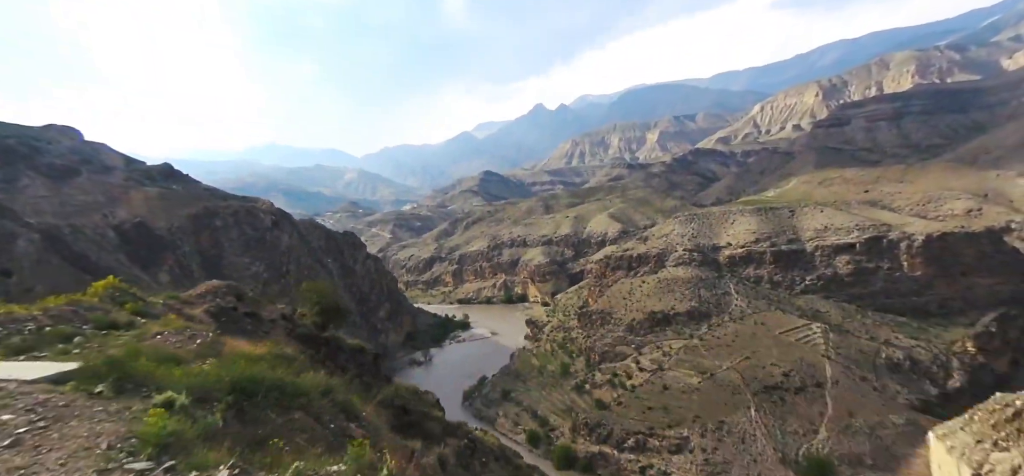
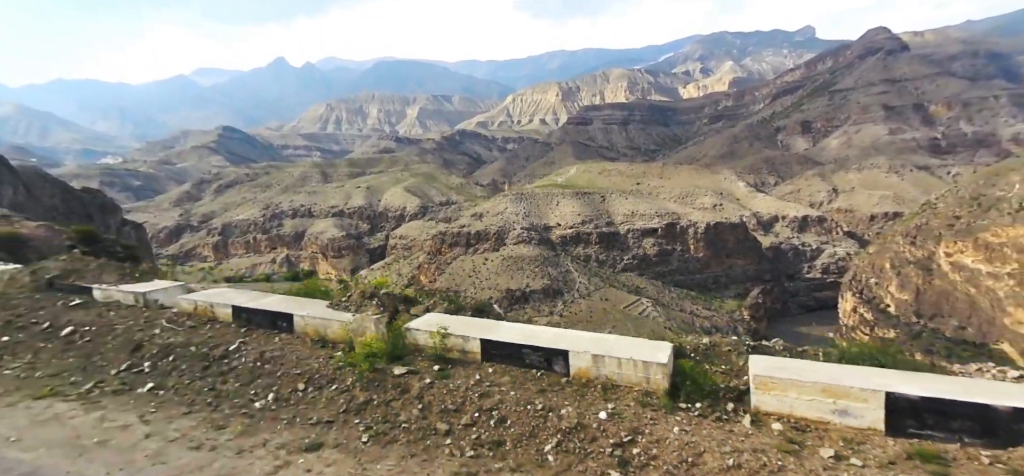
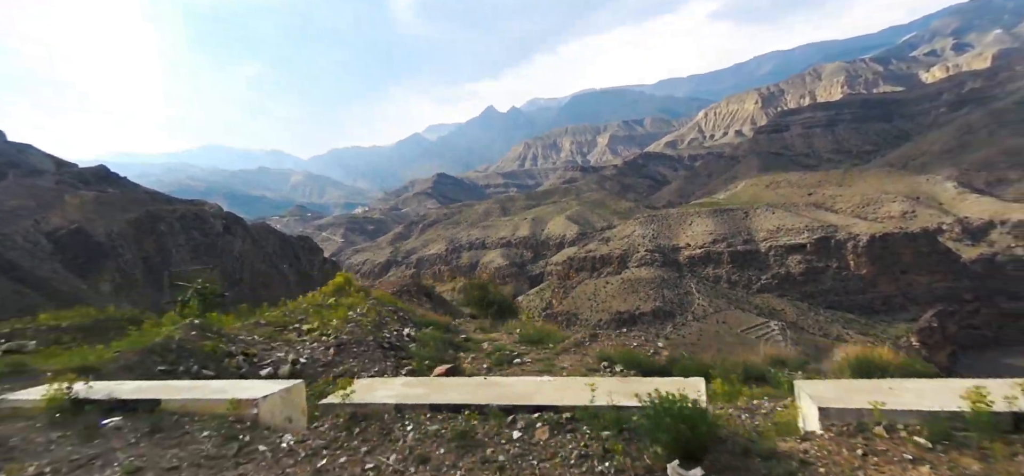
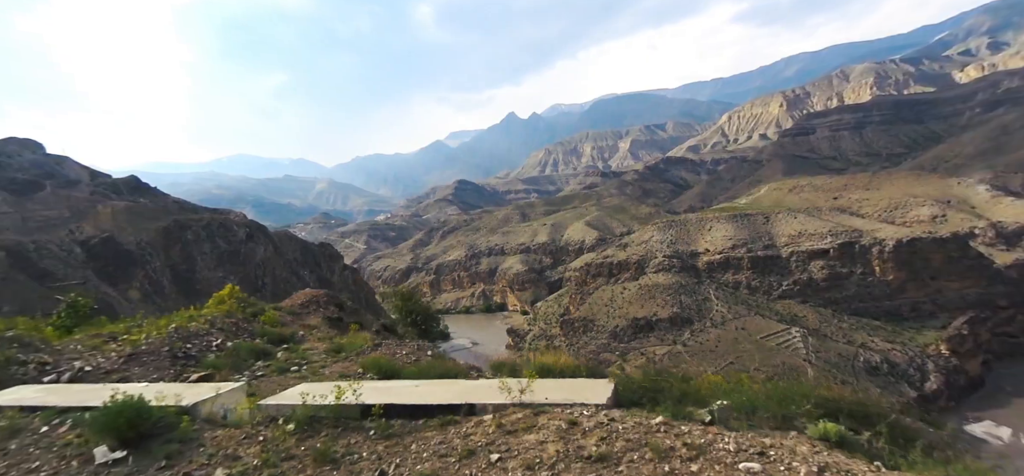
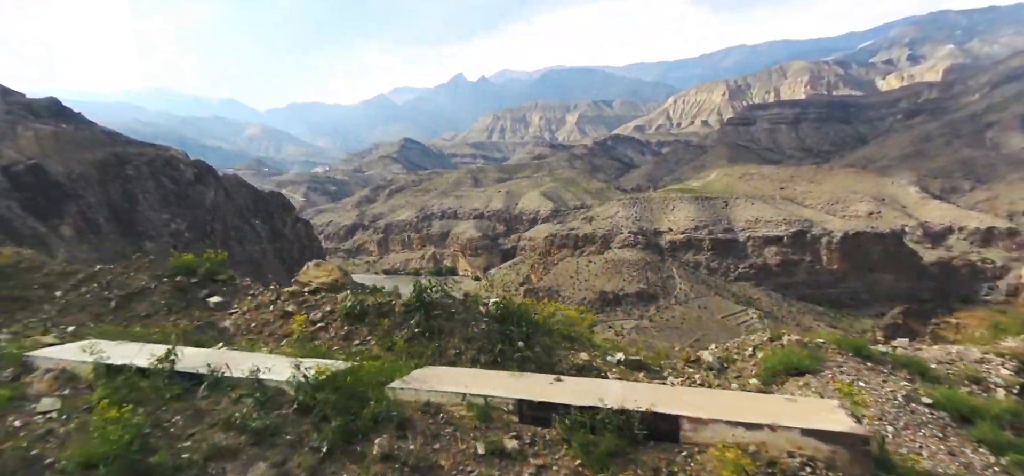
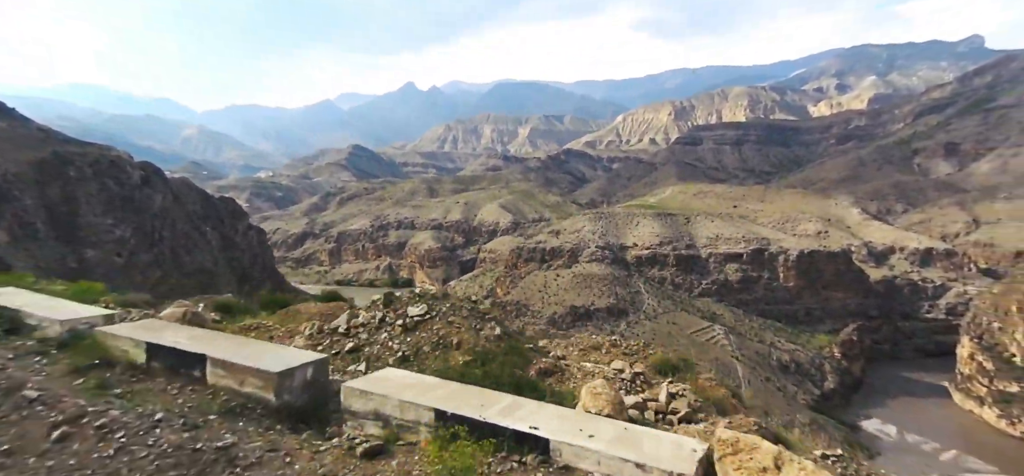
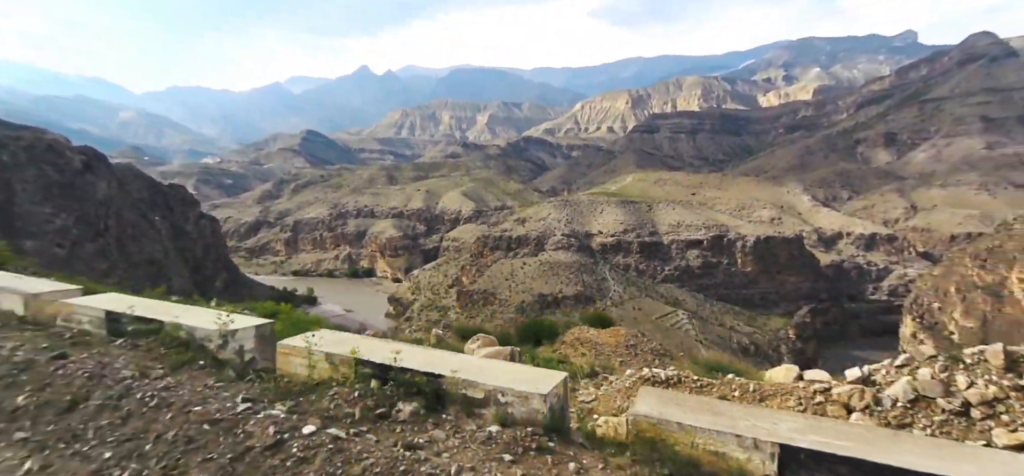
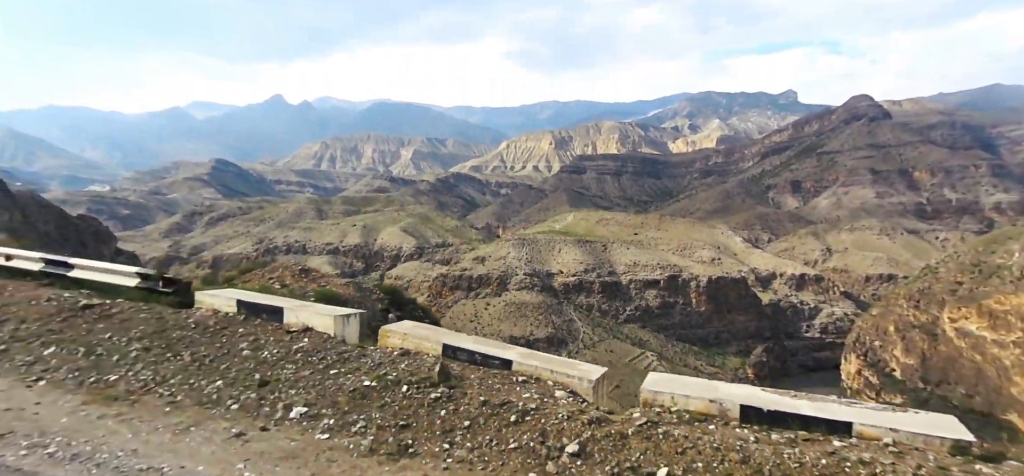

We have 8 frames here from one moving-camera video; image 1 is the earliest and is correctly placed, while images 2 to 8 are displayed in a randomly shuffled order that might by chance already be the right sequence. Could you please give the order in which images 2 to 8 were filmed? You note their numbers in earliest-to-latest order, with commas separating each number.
4, 3, 5, 6, 7, 2, 8
